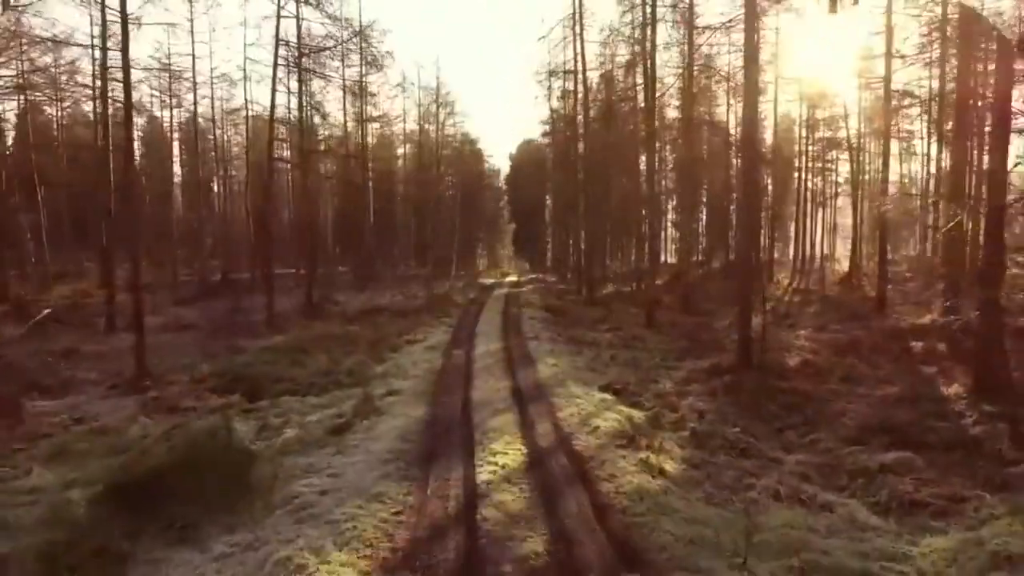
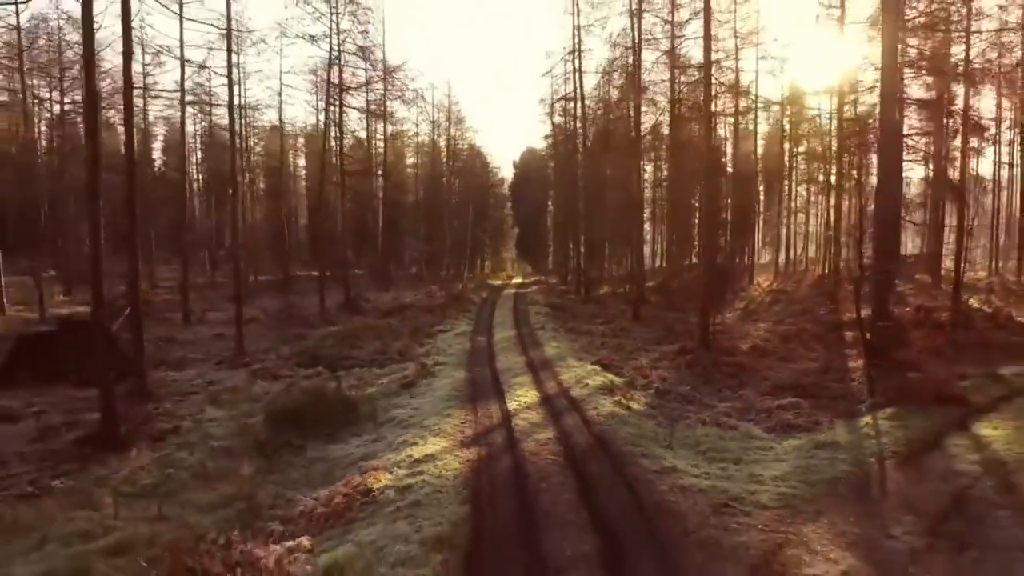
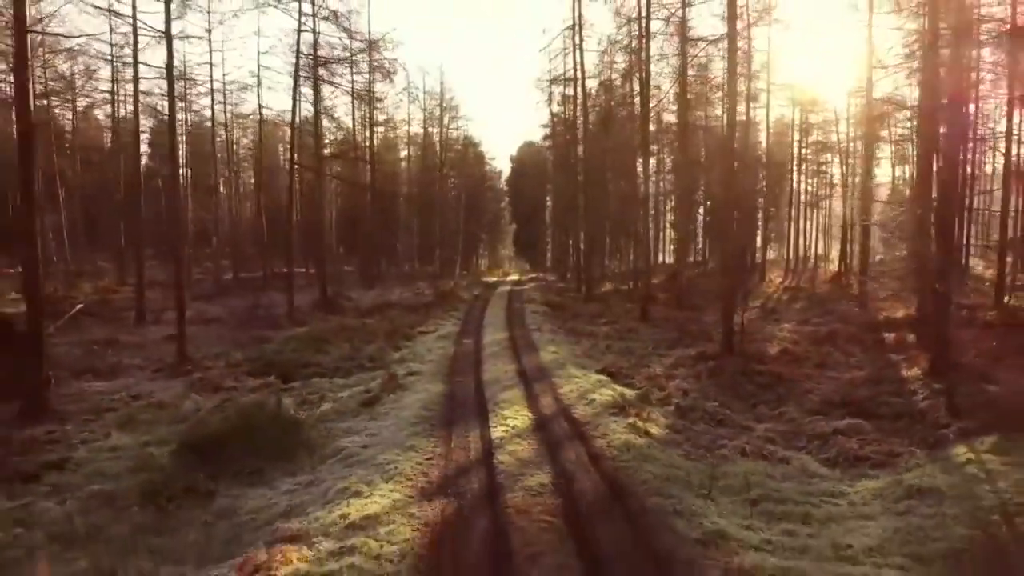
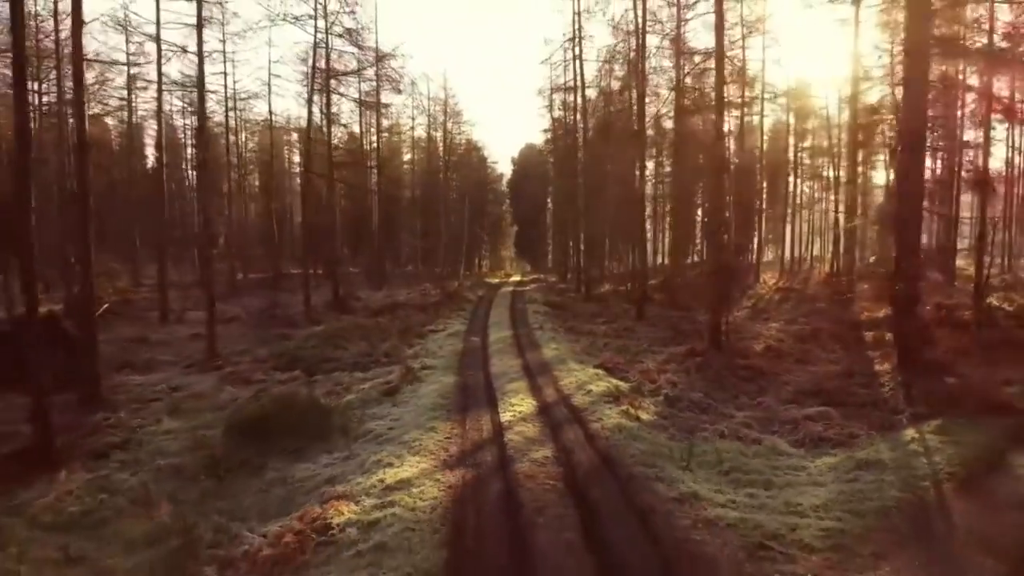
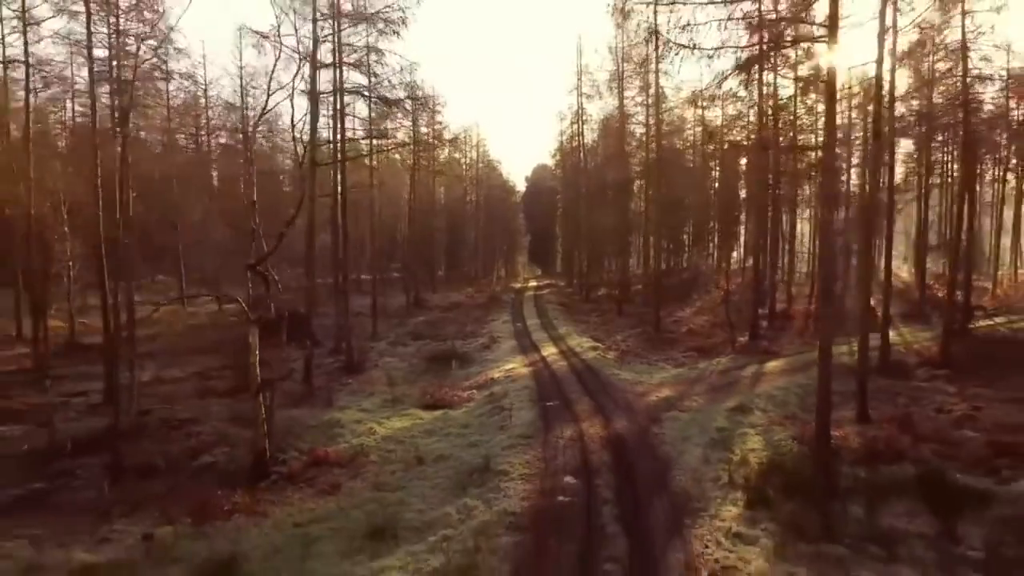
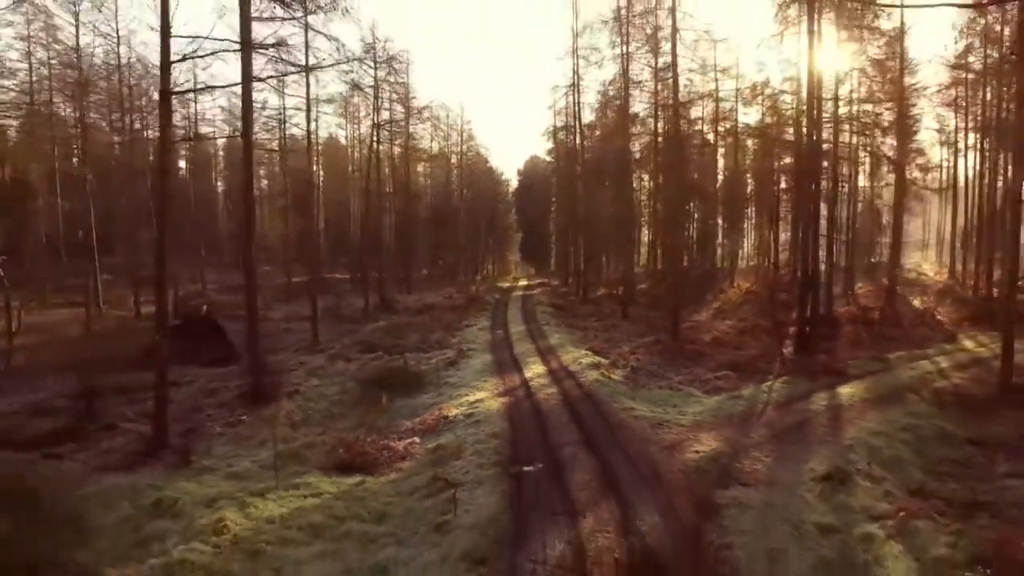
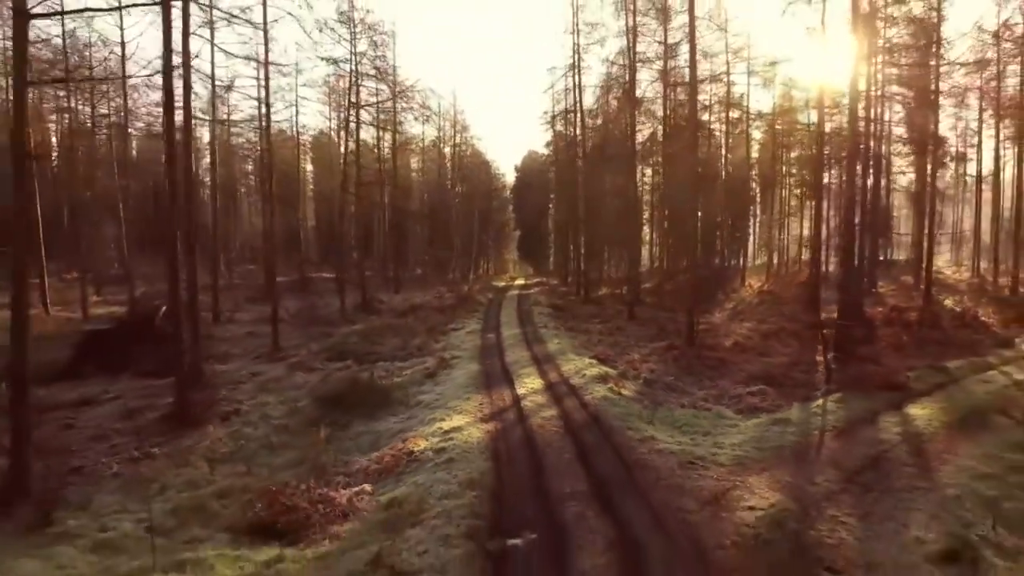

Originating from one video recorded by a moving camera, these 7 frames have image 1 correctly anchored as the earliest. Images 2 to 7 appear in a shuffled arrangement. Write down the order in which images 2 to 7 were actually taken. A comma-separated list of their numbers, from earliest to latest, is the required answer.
3, 4, 2, 7, 6, 5
